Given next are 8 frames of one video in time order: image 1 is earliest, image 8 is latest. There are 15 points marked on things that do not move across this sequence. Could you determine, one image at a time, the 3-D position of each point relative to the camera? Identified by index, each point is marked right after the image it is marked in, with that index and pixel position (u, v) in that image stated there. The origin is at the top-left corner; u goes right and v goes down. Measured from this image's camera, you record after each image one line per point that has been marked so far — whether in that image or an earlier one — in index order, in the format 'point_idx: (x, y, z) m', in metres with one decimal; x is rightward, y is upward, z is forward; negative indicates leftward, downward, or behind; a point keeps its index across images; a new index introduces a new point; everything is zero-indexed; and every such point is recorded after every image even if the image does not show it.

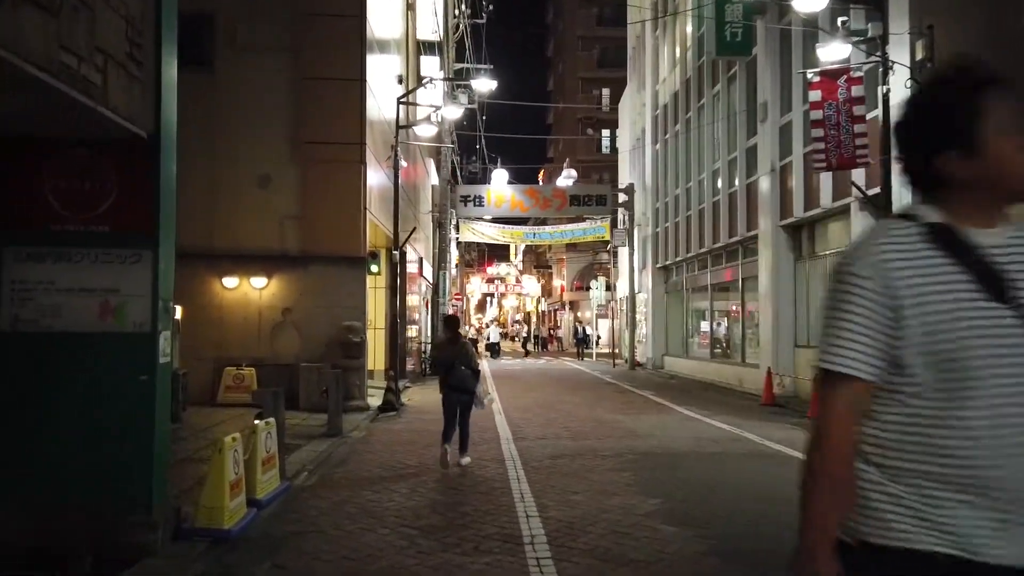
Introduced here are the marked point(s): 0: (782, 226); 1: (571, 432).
0: (+6.9, +1.6, +19.1) m
1: (+1.0, -2.5, +13.2) m
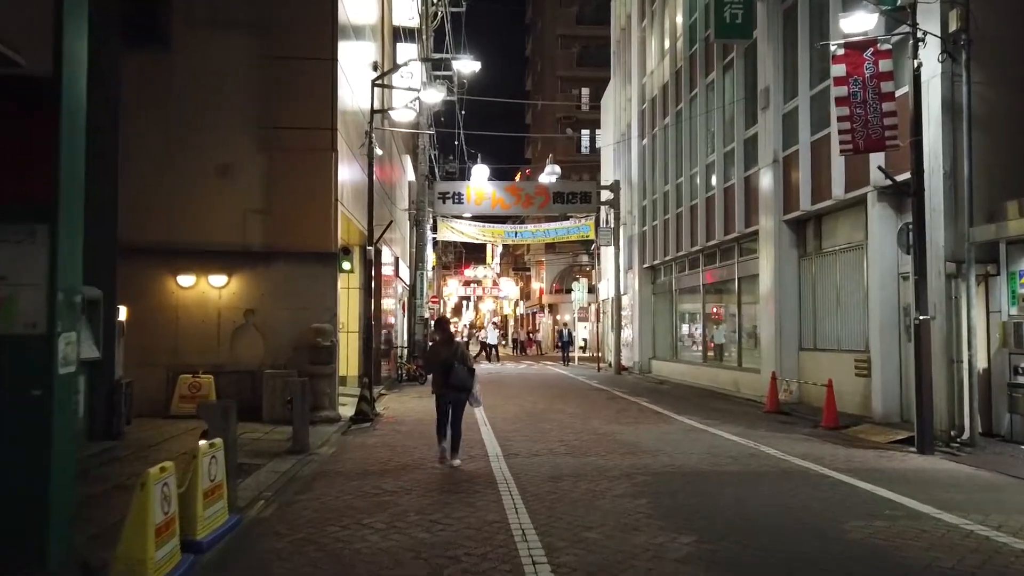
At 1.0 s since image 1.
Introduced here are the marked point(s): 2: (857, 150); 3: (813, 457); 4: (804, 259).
0: (+6.5, +1.6, +17.8) m
1: (+0.9, -2.5, +11.7) m
2: (+5.4, +2.2, +11.8) m
3: (+4.3, -2.4, +10.8) m
4: (+6.9, +0.7, +17.8) m
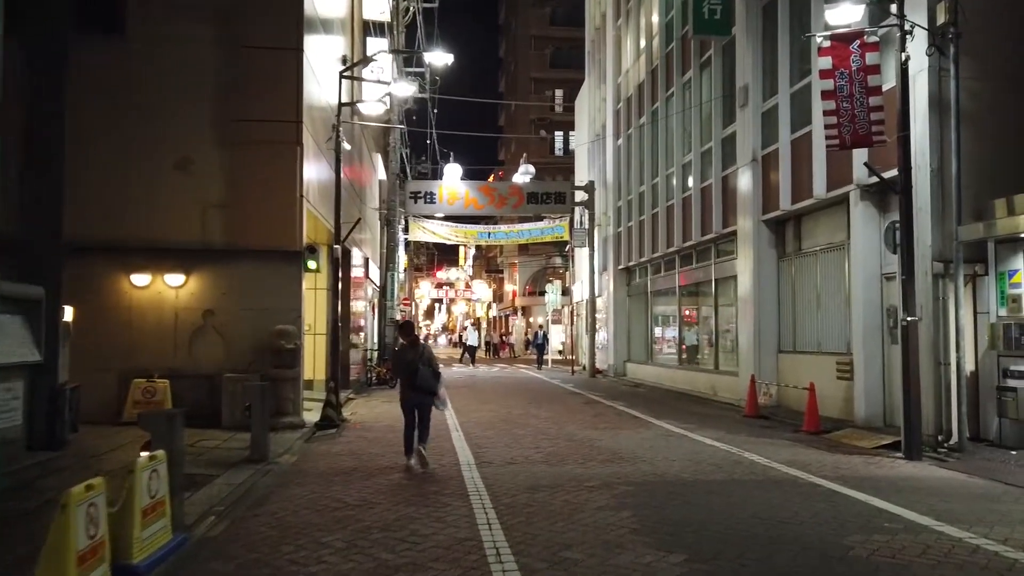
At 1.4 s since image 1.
0: (+5.9, +1.6, +17.5) m
1: (+0.5, -2.5, +11.1) m
2: (+5.0, +2.2, +11.4) m
3: (+4.0, -2.4, +10.4) m
4: (+6.3, +0.7, +17.4) m
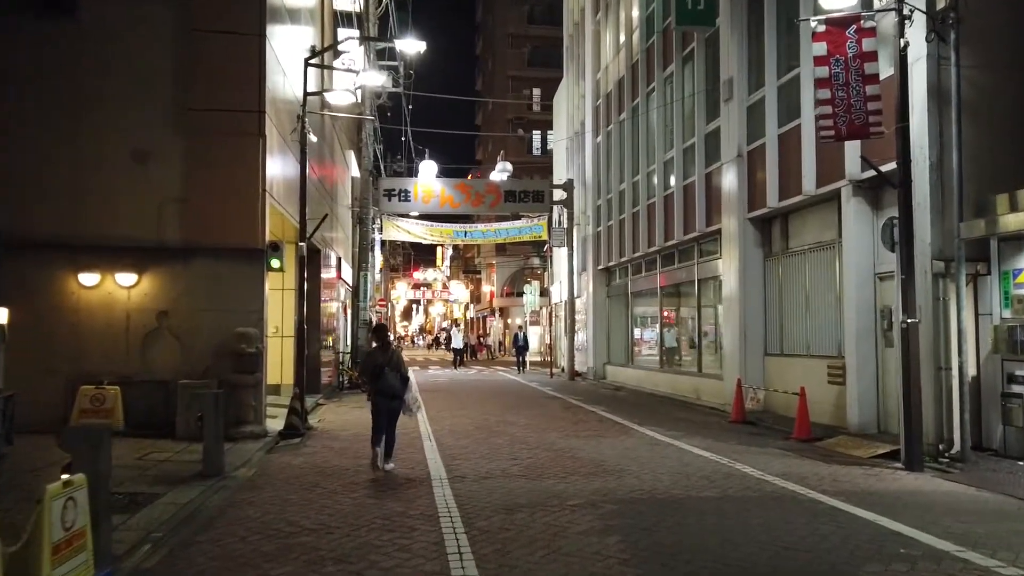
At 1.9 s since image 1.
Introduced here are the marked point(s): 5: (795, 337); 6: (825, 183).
0: (+5.4, +1.6, +16.9) m
1: (+0.1, -2.5, +10.3) m
2: (+4.7, +2.2, +10.7) m
3: (+3.7, -2.4, +9.7) m
4: (+5.8, +0.7, +16.8) m
5: (+5.9, -1.0, +15.6) m
6: (+5.8, +1.9, +13.8) m
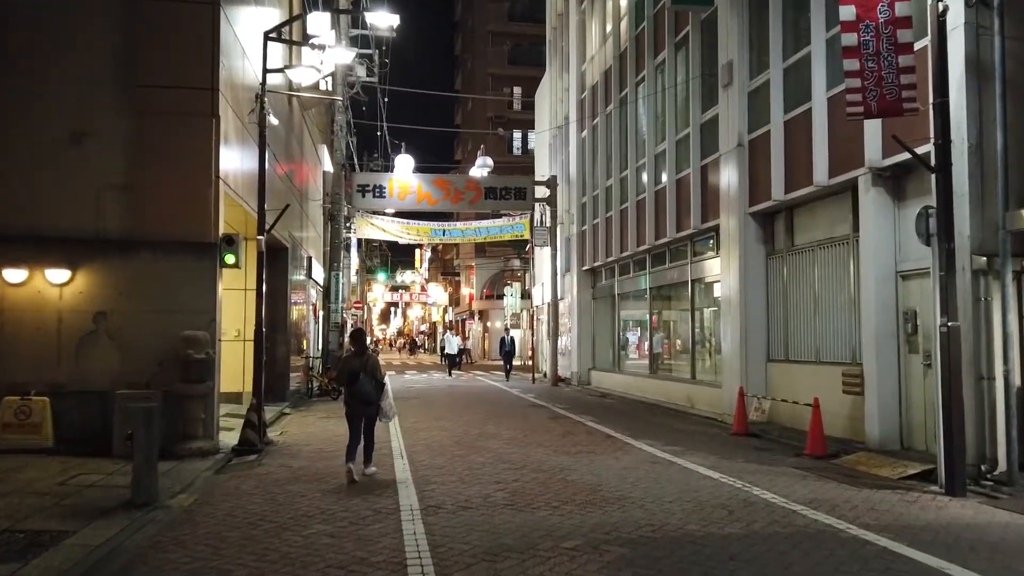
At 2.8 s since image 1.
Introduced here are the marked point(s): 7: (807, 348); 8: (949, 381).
0: (+5.0, +1.6, +15.6) m
1: (-0.1, -2.5, +8.9) m
2: (+4.5, +2.2, +9.4) m
3: (+3.5, -2.4, +8.3) m
4: (+5.4, +0.6, +15.5) m
5: (+5.5, -1.0, +14.3) m
6: (+5.5, +2.0, +12.6) m
7: (+5.6, -1.1, +14.1) m
8: (+5.2, -1.1, +9.0) m
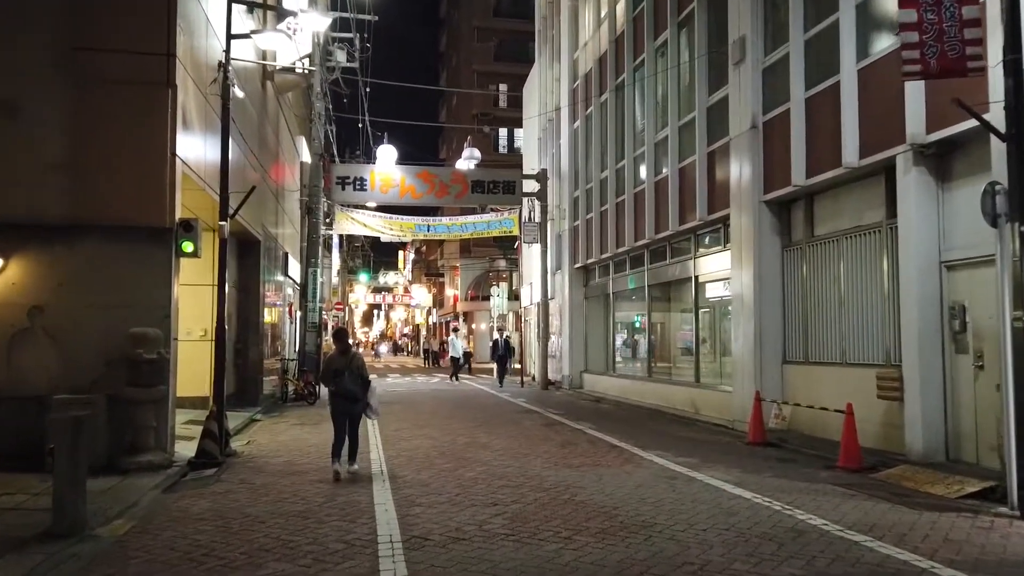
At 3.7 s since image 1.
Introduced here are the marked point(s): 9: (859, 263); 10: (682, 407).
0: (+4.8, +1.6, +14.3) m
1: (-0.1, -2.3, +7.5) m
2: (+4.5, +2.3, +8.1) m
3: (+3.5, -2.3, +7.0) m
4: (+5.2, +0.7, +14.2) m
5: (+5.4, -0.9, +13.0) m
6: (+5.4, +2.1, +11.3) m
7: (+5.5, -1.0, +12.8) m
8: (+5.2, -1.0, +7.7) m
9: (+5.7, +0.4, +12.3) m
10: (+4.2, -2.9, +18.5) m
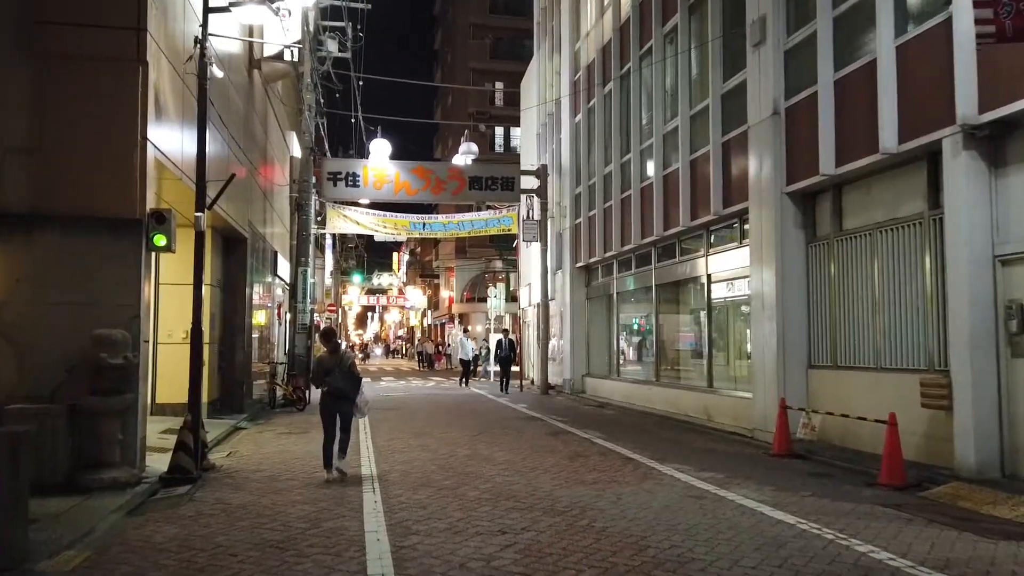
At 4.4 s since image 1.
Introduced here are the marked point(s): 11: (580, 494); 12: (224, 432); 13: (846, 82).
0: (+4.9, +1.7, +13.2) m
1: (0.0, -2.3, +6.4) m
2: (+4.6, +2.3, +7.1) m
3: (+3.6, -2.2, +5.9) m
4: (+5.3, +0.8, +13.2) m
5: (+5.5, -0.9, +12.0) m
6: (+5.5, +2.1, +10.3) m
7: (+5.5, -1.0, +11.8) m
8: (+5.3, -0.9, +6.6) m
9: (+5.7, +0.4, +11.2) m
10: (+4.2, -2.9, +17.5) m
11: (+0.8, -2.4, +8.9) m
12: (-5.8, -2.9, +15.4) m
13: (+5.2, +3.2, +11.7) m
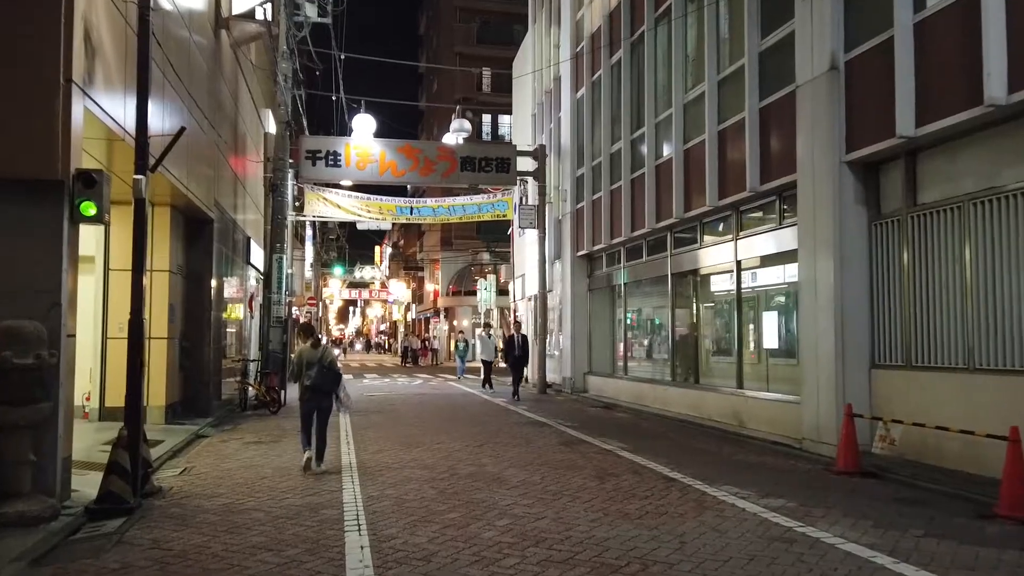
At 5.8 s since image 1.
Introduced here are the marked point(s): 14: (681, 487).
0: (+5.1, +1.9, +11.2) m
1: (+0.4, -2.1, +4.3) m
2: (+4.9, +2.5, +5.1) m
3: (+3.9, -2.1, +3.9) m
4: (+5.5, +1.0, +11.2) m
5: (+5.7, -0.7, +10.0) m
6: (+5.7, +2.3, +8.3) m
7: (+5.7, -0.8, +9.8) m
8: (+5.7, -0.8, +4.7) m
9: (+6.0, +0.6, +9.3) m
10: (+4.3, -2.7, +15.5) m
11: (+1.1, -2.2, +6.8) m
12: (-5.7, -2.7, +13.1) m
13: (+5.4, +3.4, +9.7) m
14: (+2.0, -2.4, +9.0) m
